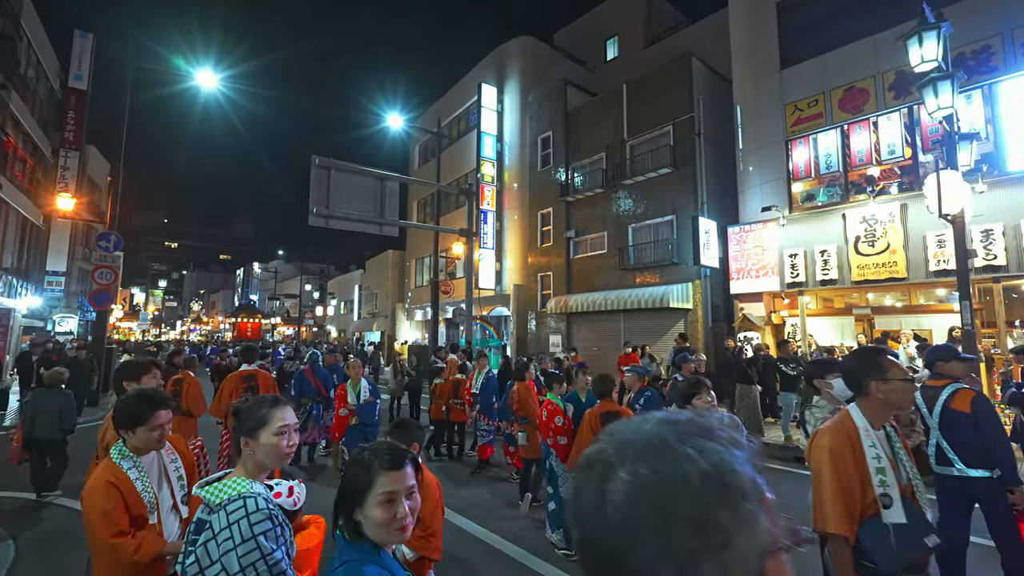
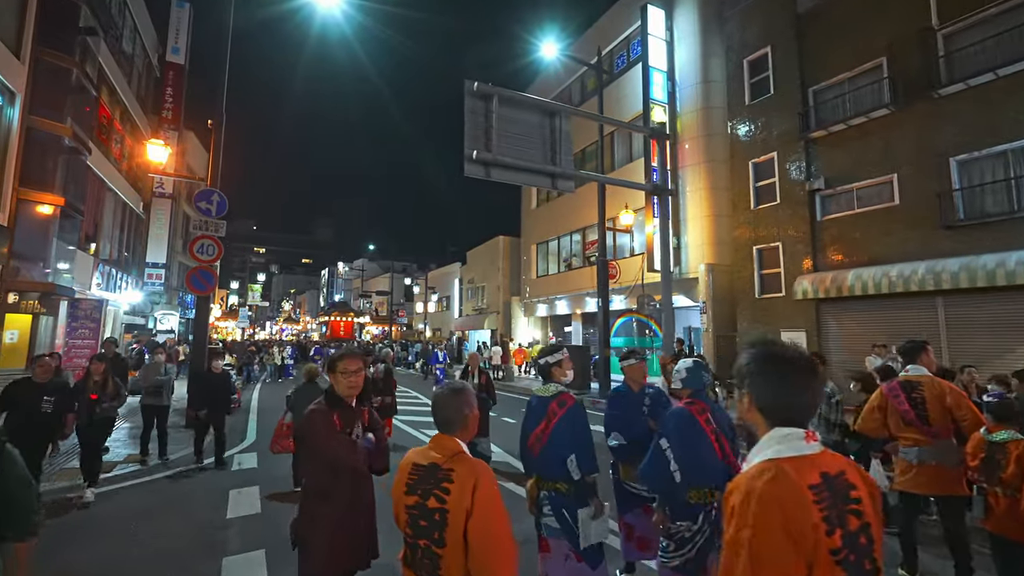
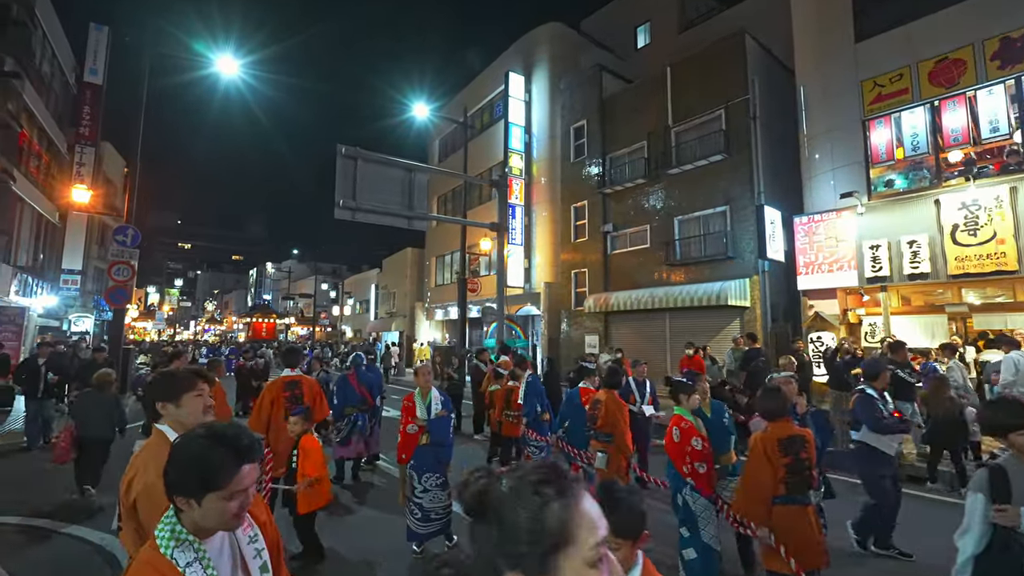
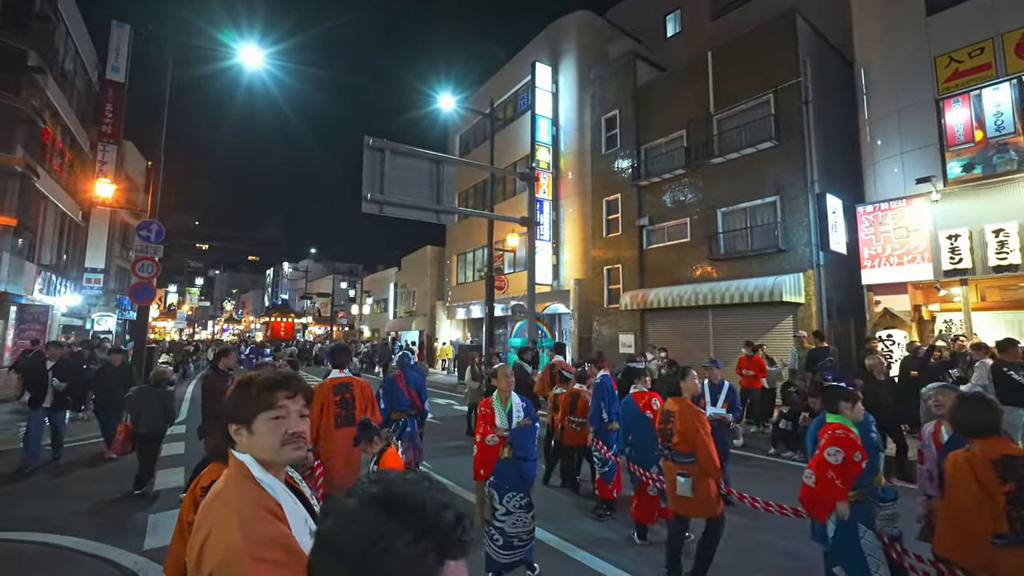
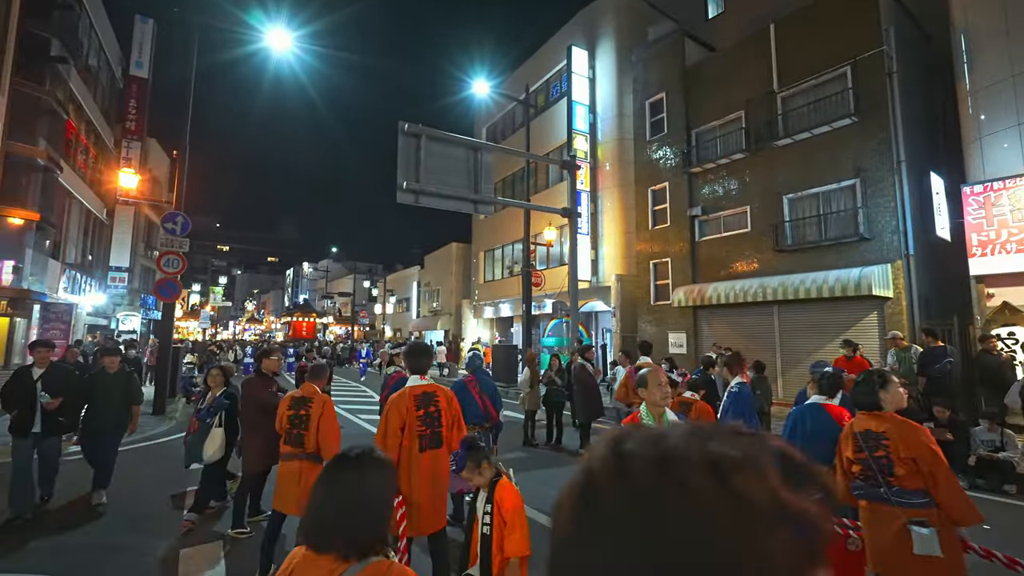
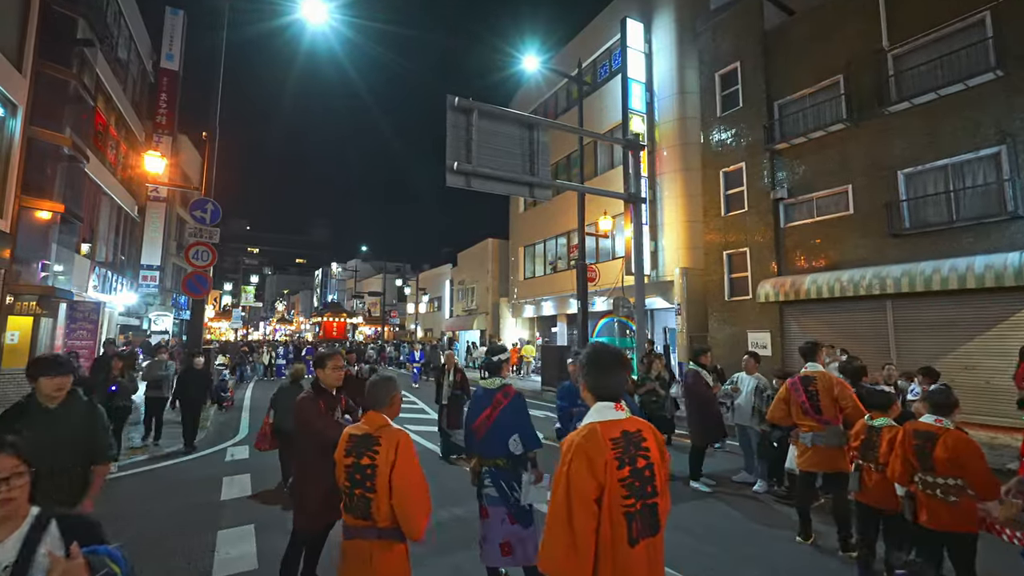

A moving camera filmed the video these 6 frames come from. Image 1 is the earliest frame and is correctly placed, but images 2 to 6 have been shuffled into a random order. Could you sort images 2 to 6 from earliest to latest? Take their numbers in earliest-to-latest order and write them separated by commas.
3, 4, 5, 6, 2
